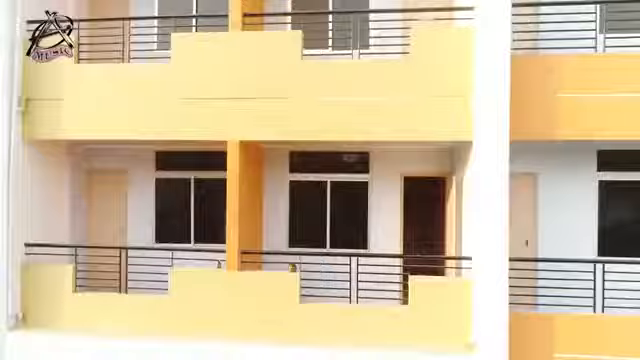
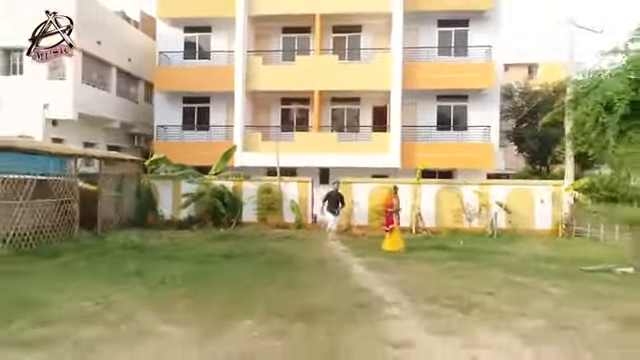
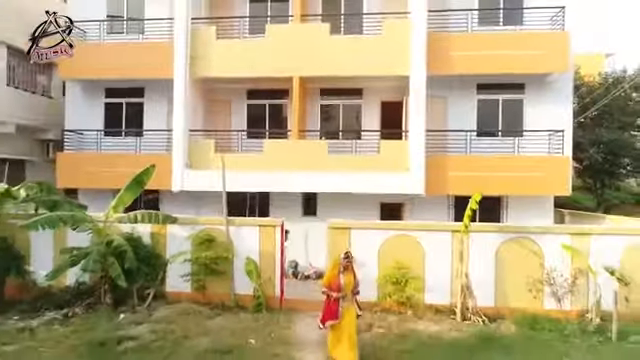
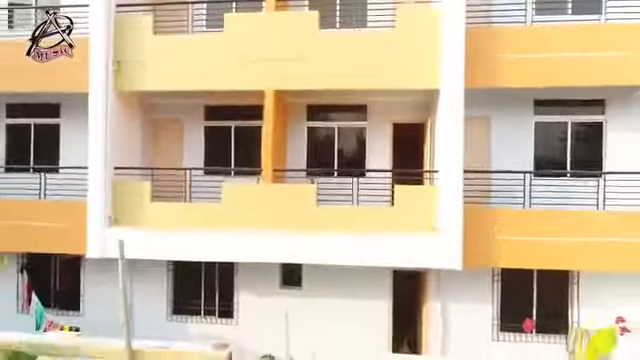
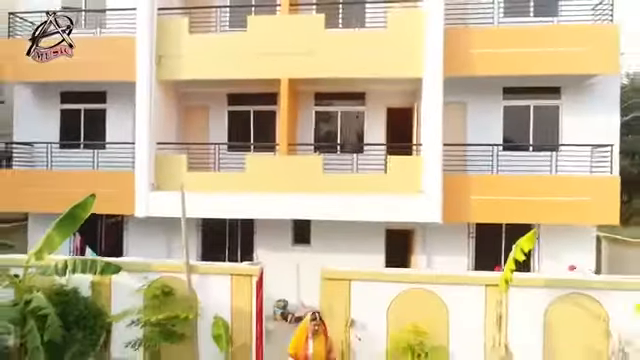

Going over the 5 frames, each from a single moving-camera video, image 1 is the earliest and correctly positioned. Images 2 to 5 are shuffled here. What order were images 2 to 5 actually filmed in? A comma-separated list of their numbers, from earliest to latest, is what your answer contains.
4, 5, 3, 2
